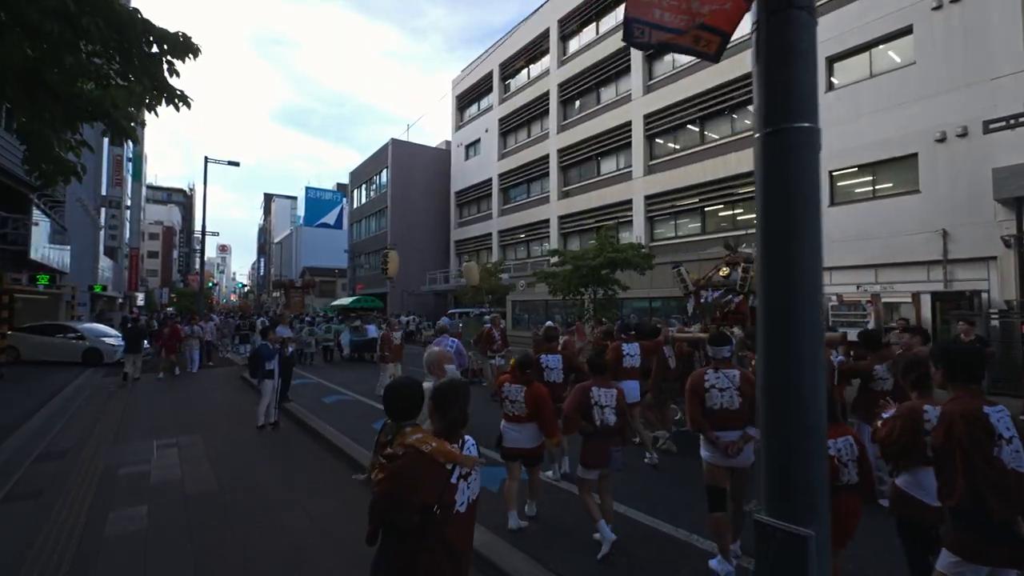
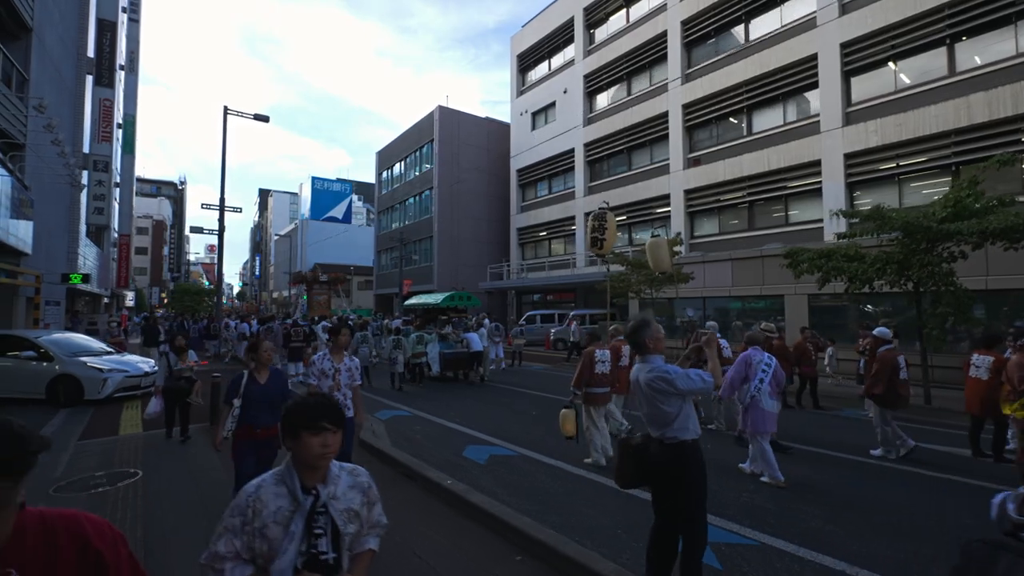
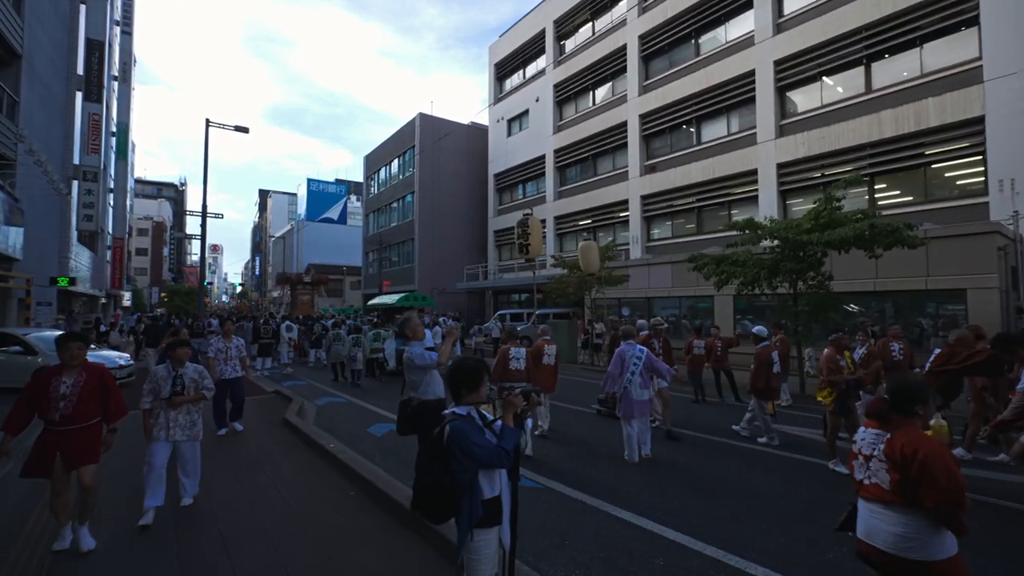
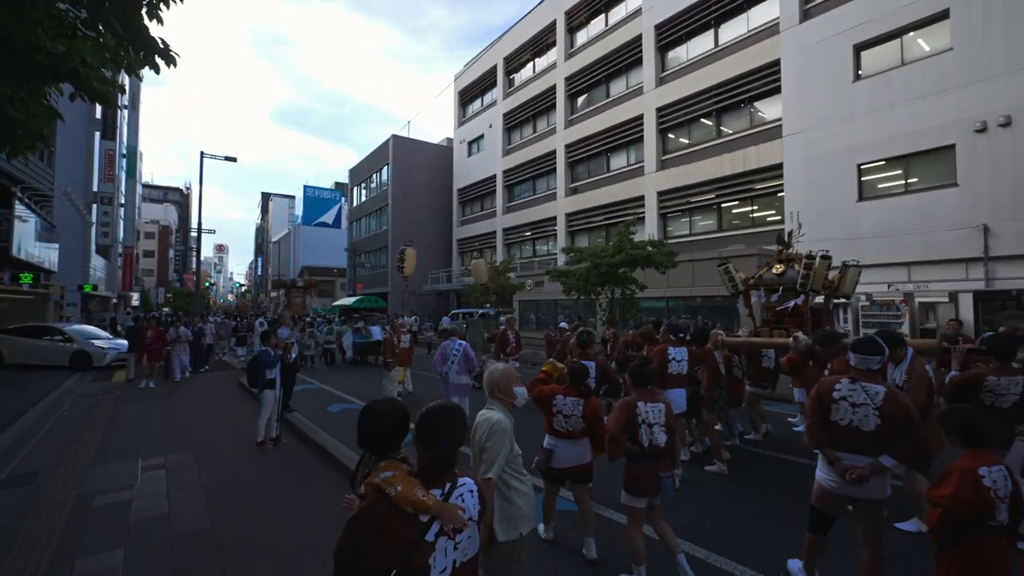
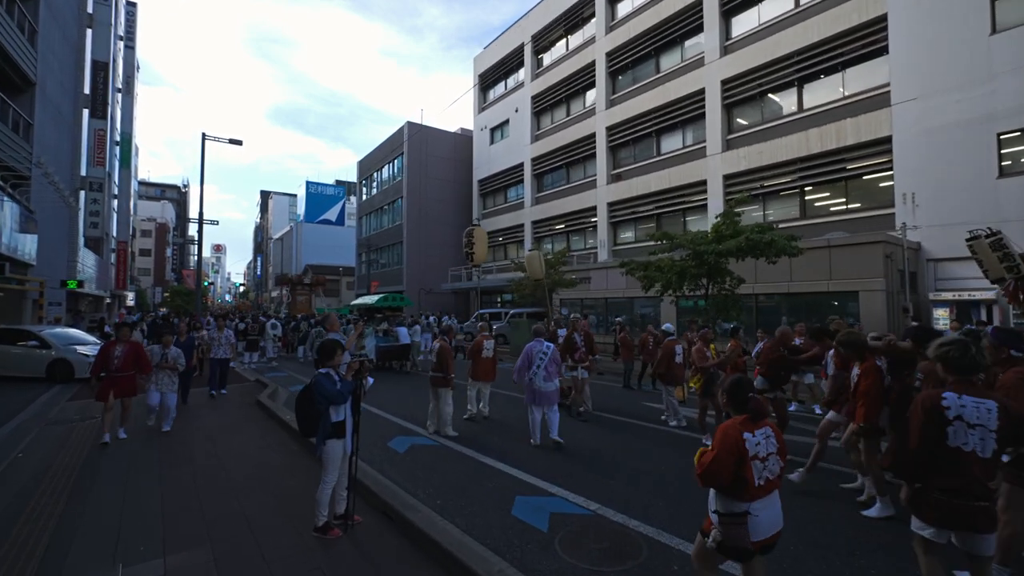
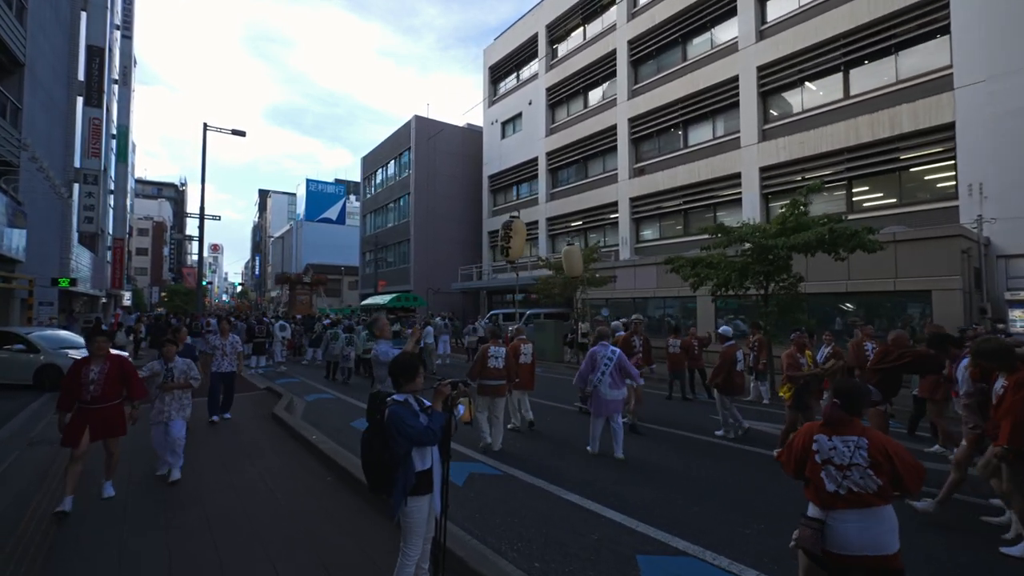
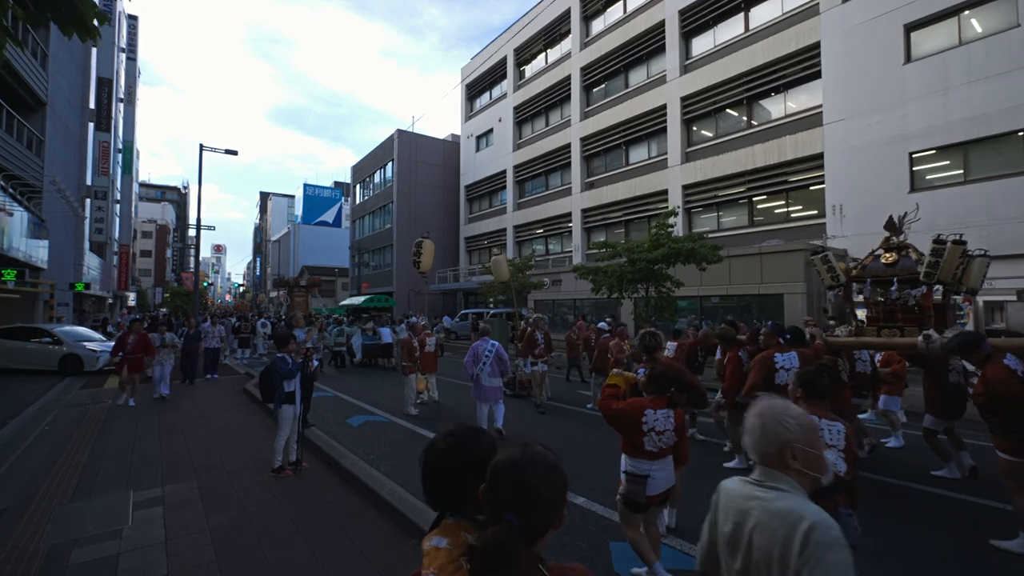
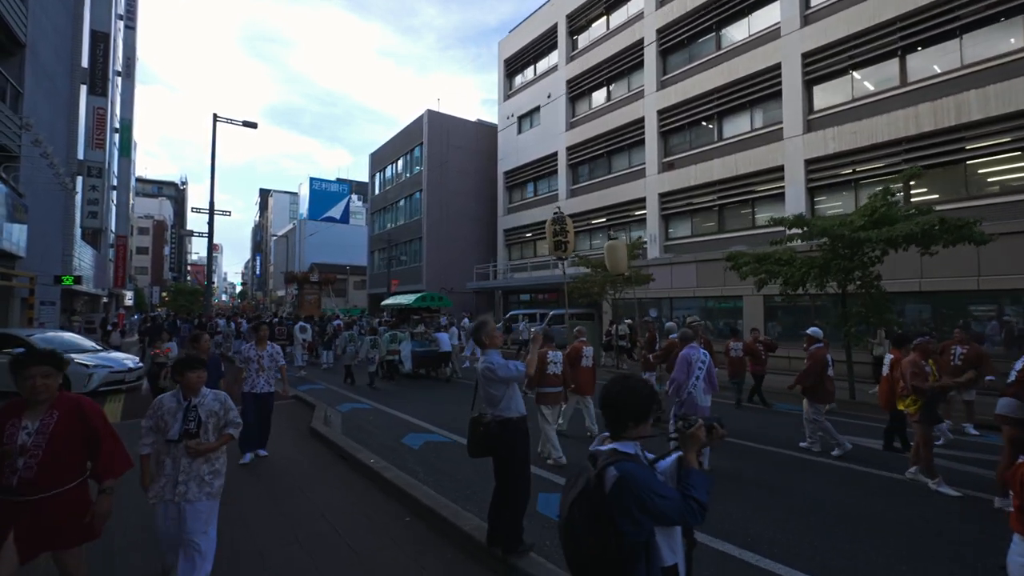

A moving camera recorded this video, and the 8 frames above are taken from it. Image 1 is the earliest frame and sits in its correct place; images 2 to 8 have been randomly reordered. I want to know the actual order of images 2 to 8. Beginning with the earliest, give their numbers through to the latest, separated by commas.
4, 7, 5, 6, 3, 8, 2
